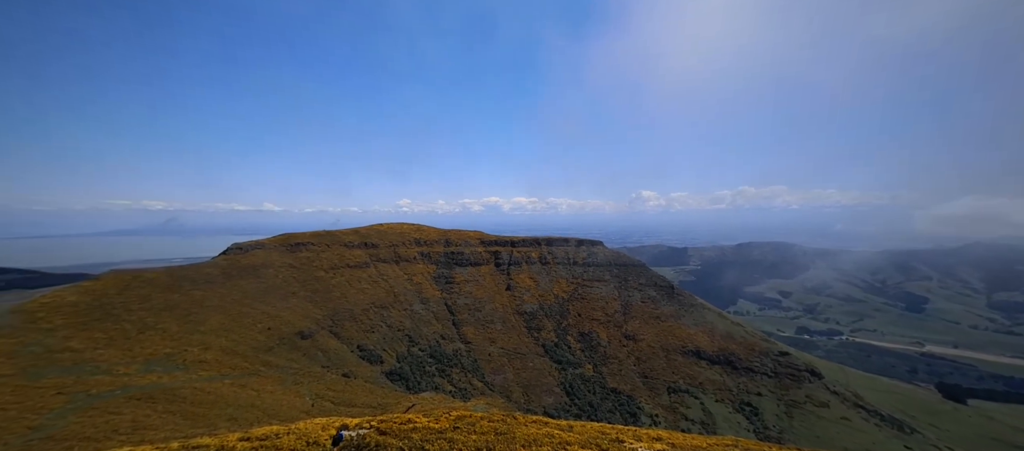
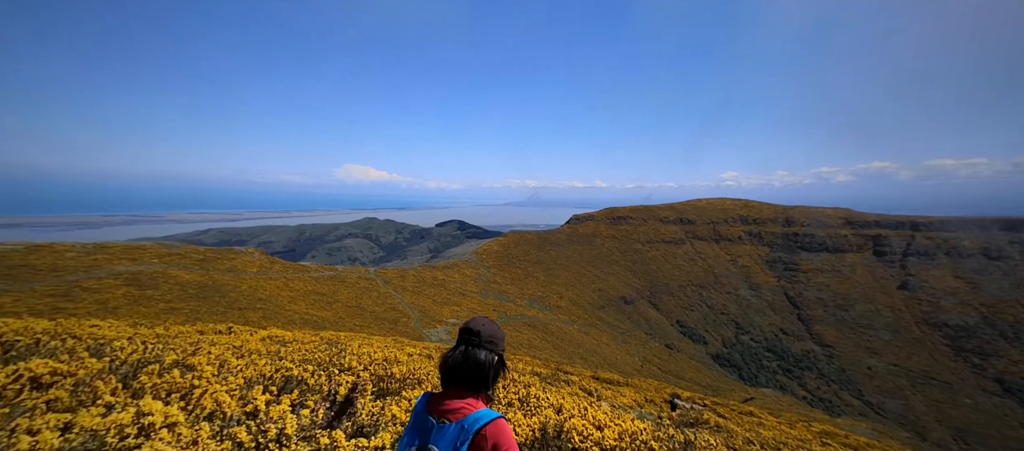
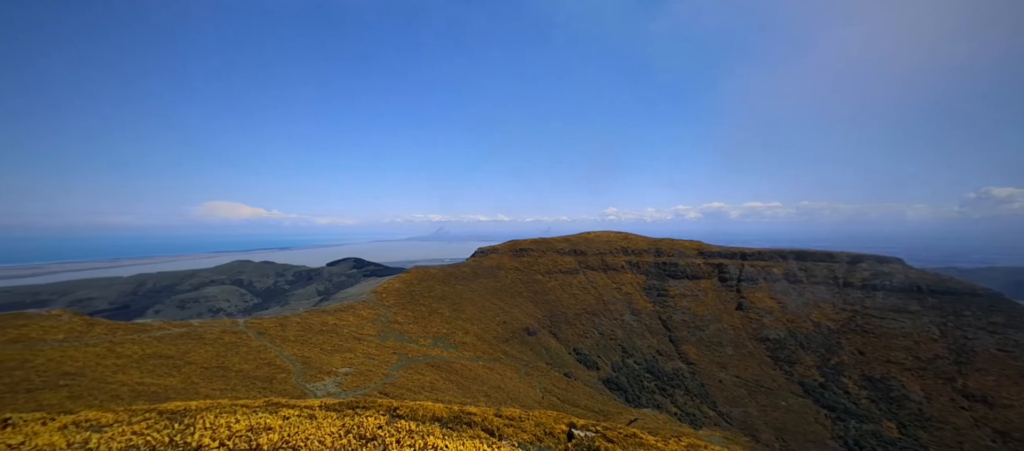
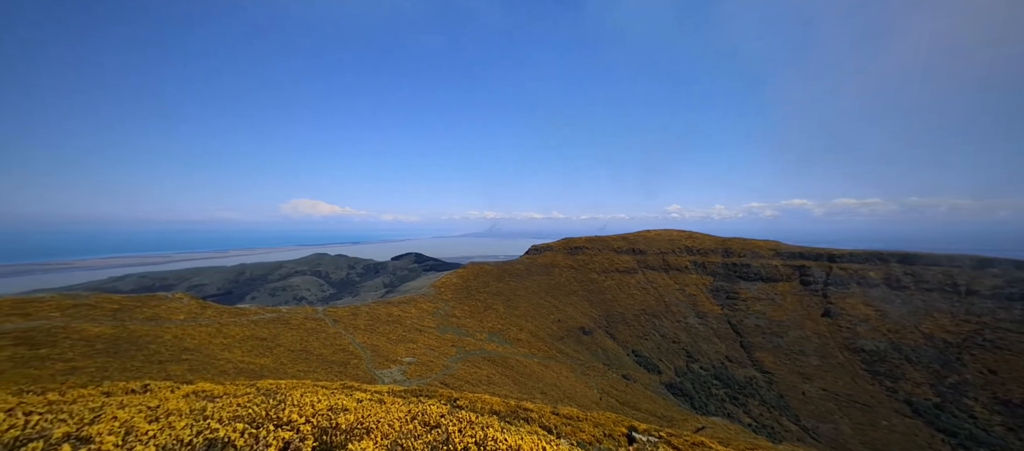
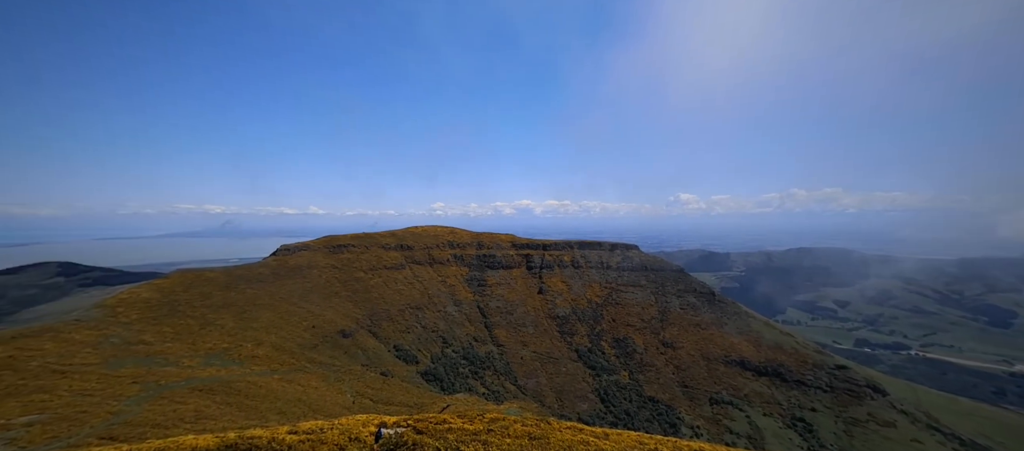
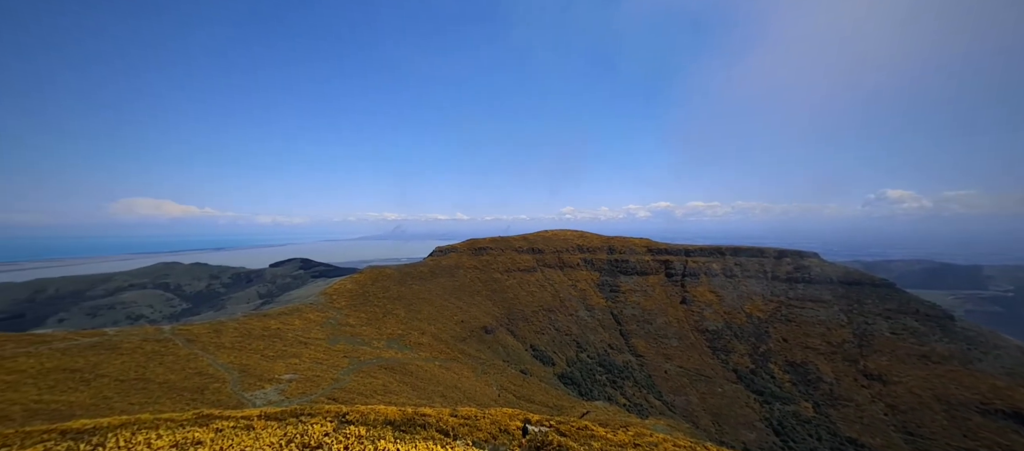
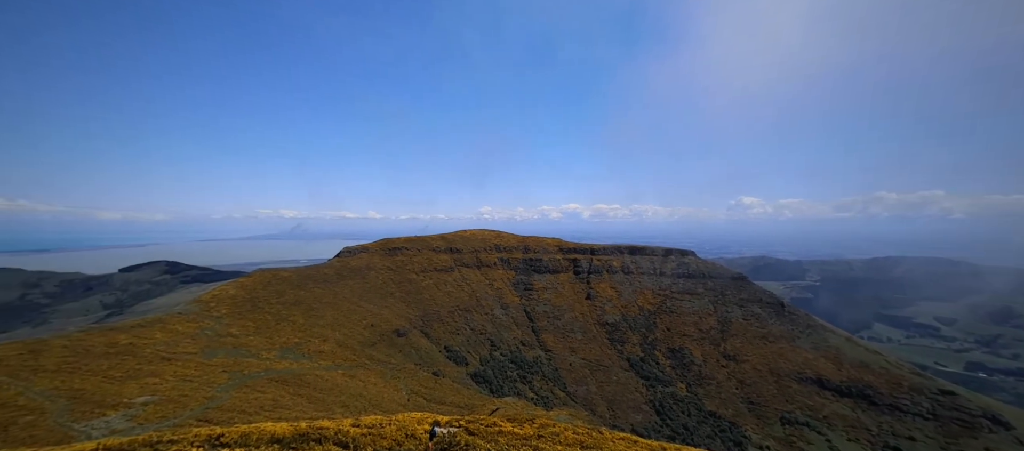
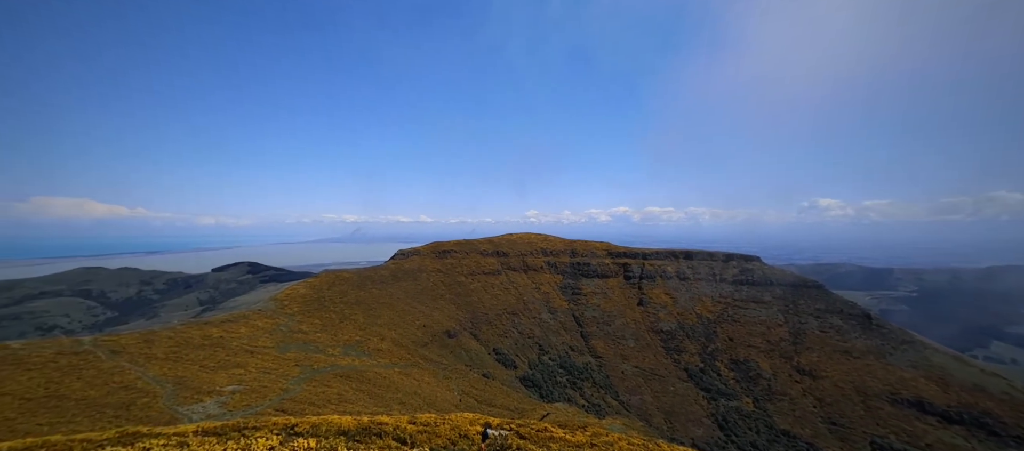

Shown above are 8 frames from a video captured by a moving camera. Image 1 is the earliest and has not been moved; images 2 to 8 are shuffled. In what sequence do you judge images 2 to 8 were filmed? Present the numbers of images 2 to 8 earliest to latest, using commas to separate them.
5, 7, 8, 6, 3, 4, 2
